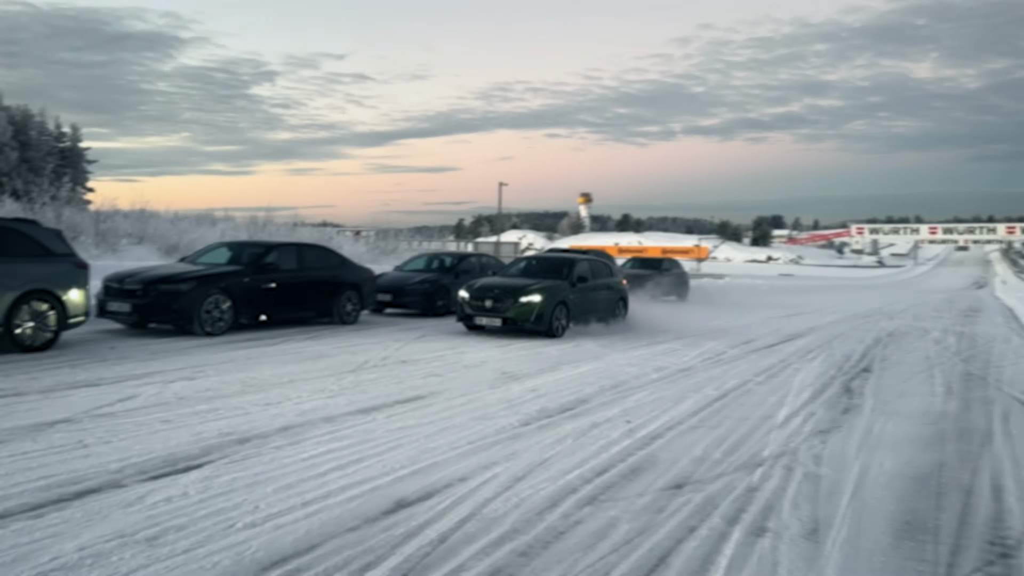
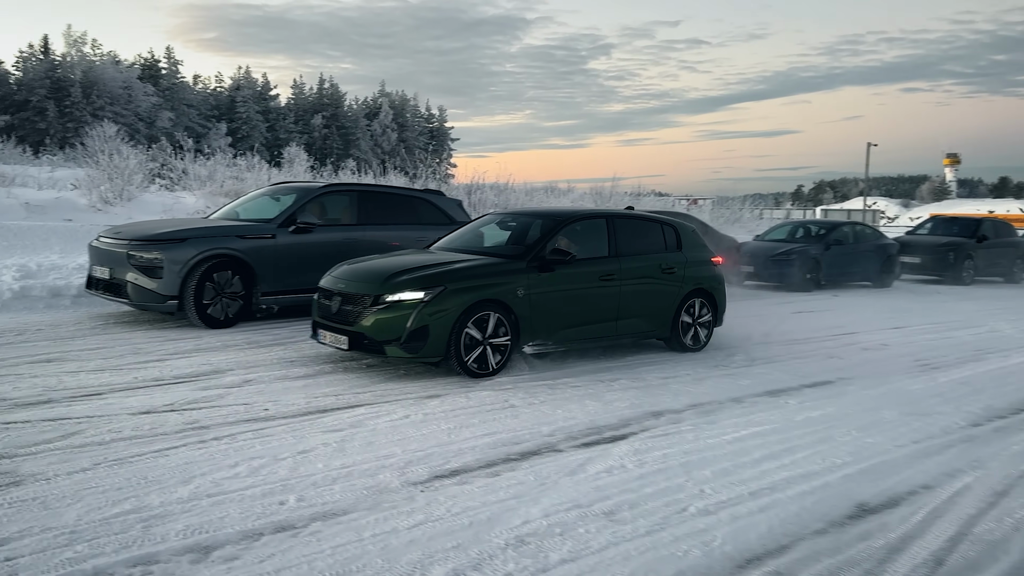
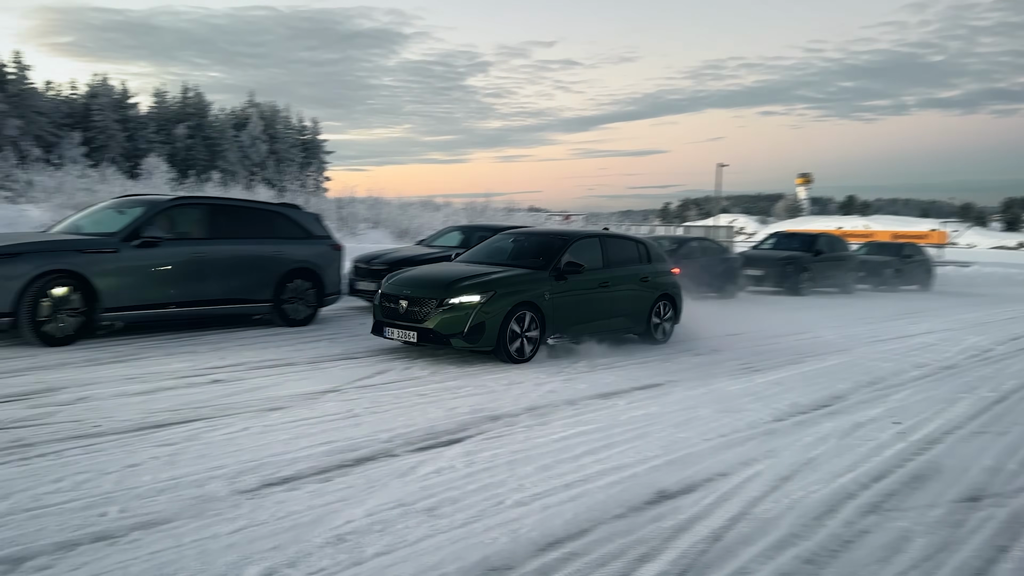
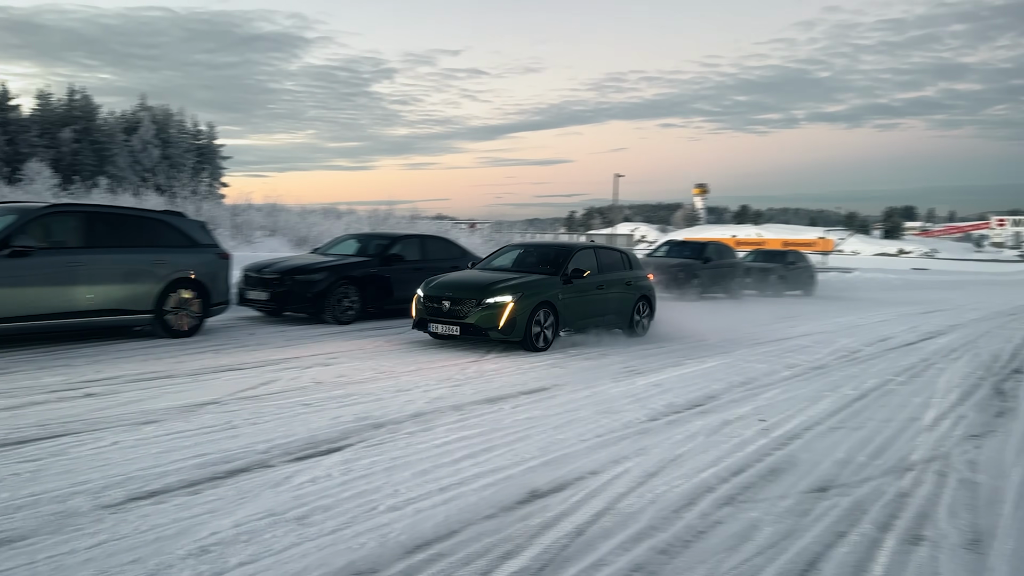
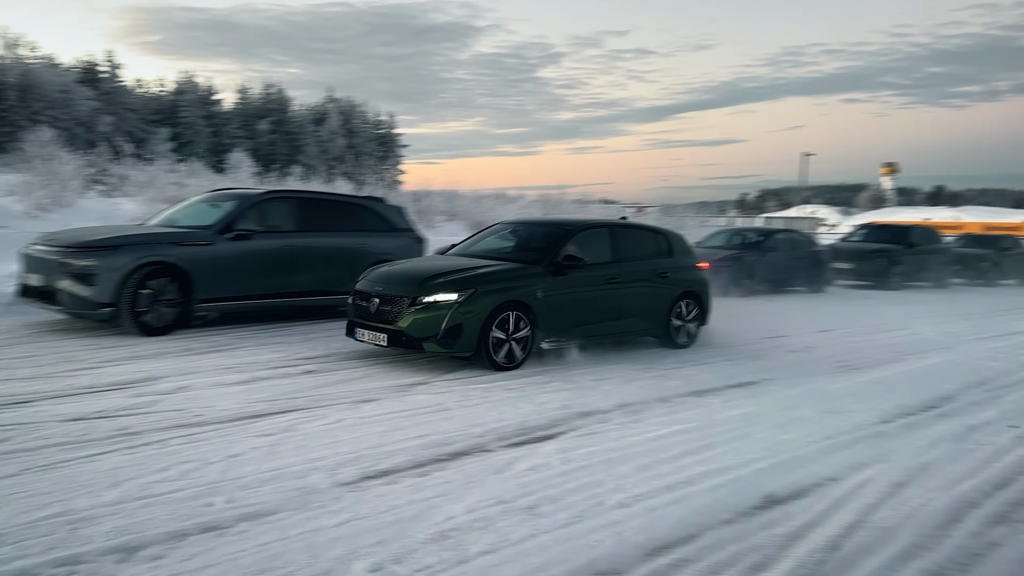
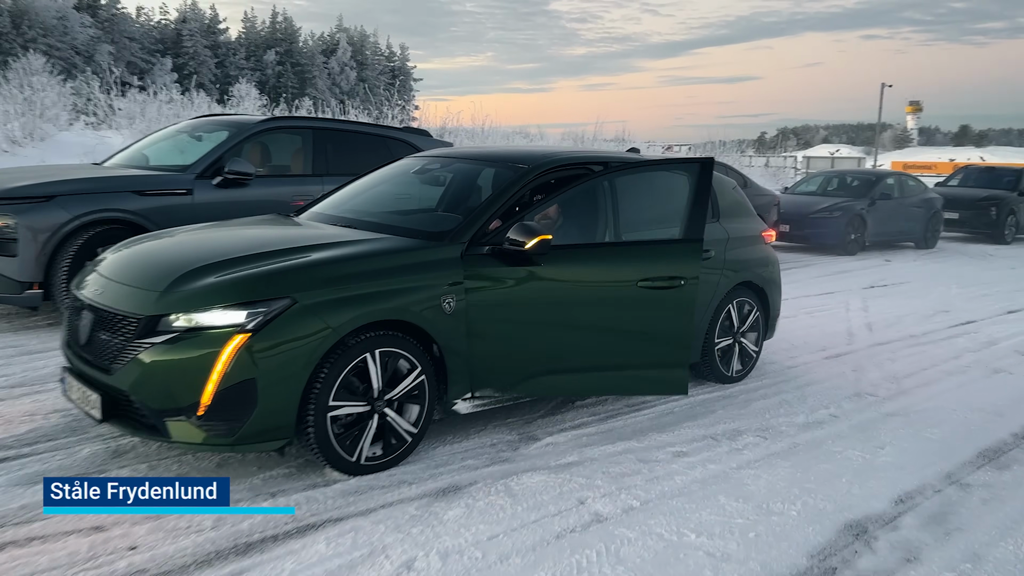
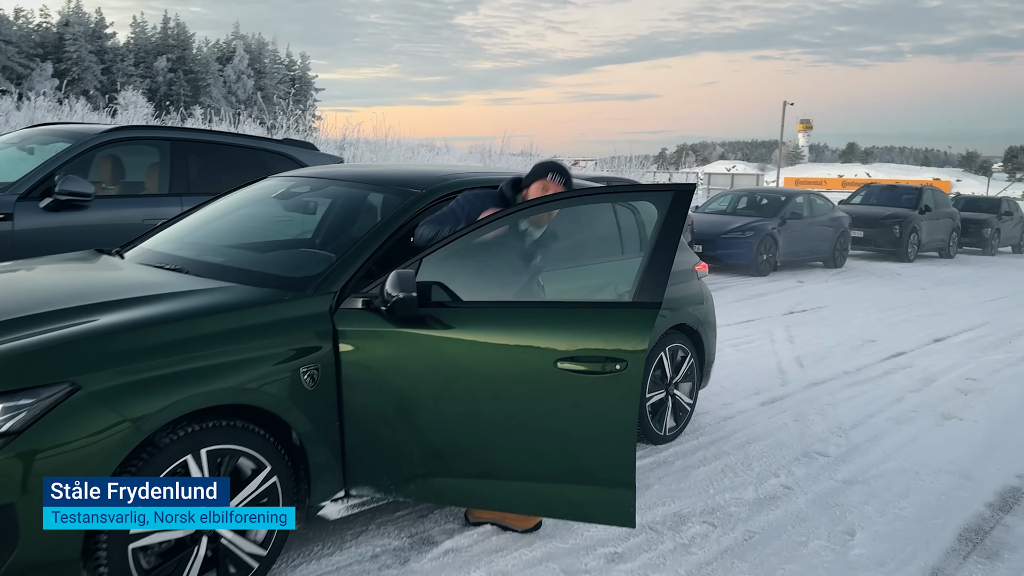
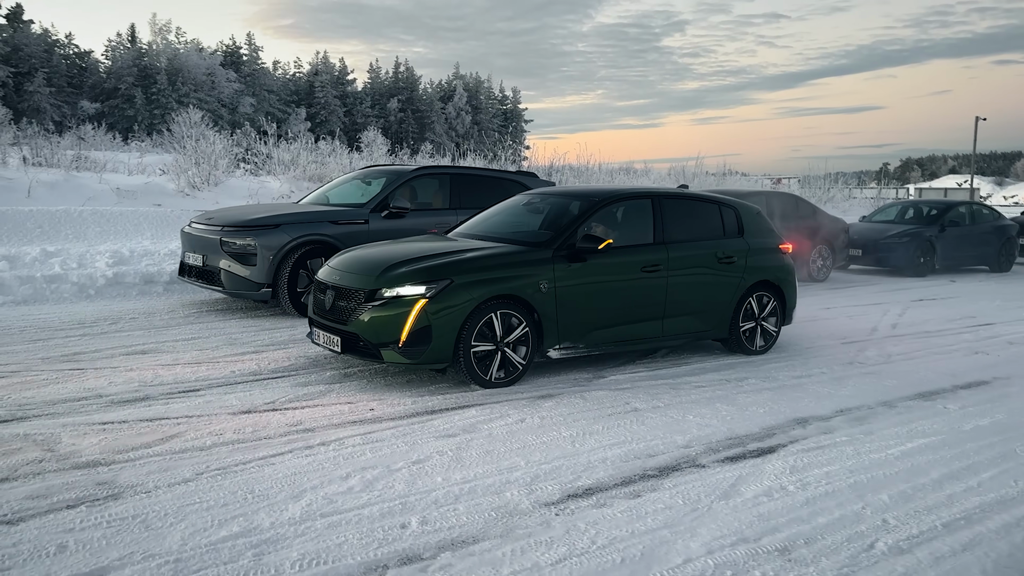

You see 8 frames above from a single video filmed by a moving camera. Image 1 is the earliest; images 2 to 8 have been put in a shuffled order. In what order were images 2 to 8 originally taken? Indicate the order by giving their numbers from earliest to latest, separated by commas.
4, 3, 5, 2, 8, 6, 7
